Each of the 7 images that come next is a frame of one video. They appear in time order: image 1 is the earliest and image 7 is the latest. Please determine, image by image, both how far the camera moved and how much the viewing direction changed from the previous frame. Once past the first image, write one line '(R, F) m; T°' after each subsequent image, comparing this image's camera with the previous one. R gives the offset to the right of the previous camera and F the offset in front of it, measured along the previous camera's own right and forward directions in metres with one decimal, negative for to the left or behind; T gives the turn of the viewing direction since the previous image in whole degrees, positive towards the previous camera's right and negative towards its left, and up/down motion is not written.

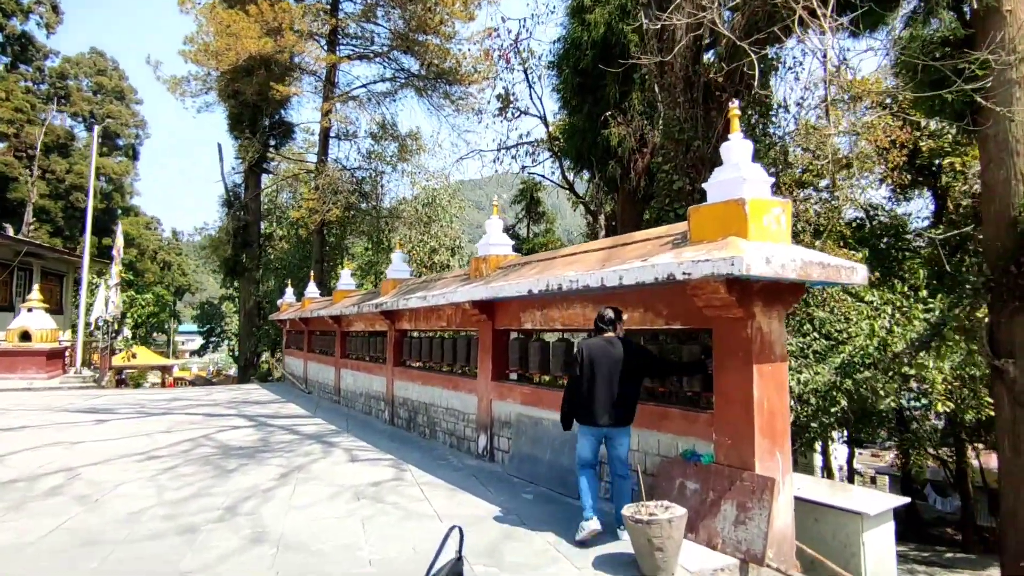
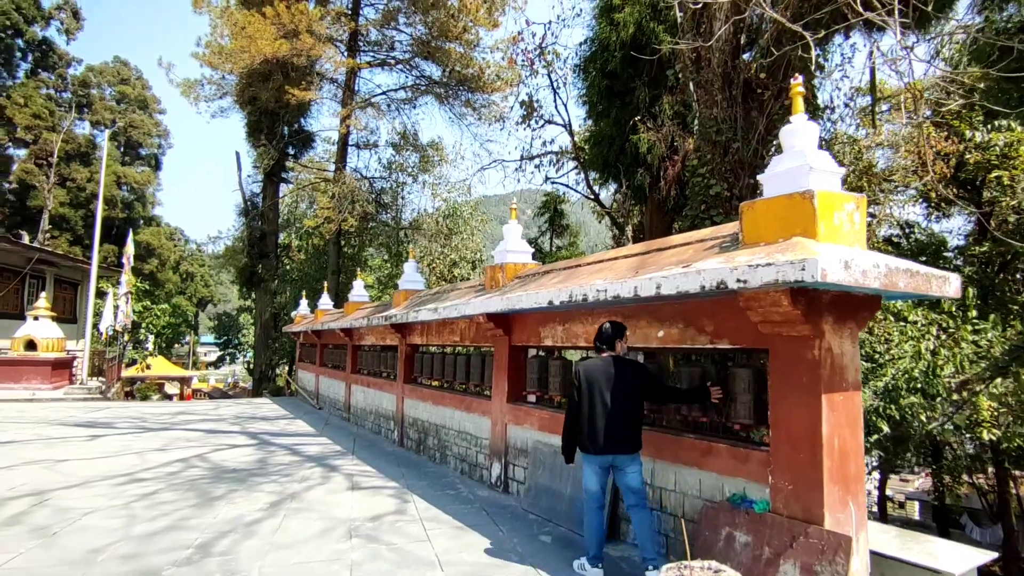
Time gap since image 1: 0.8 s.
(0.0, +0.6) m; -2°
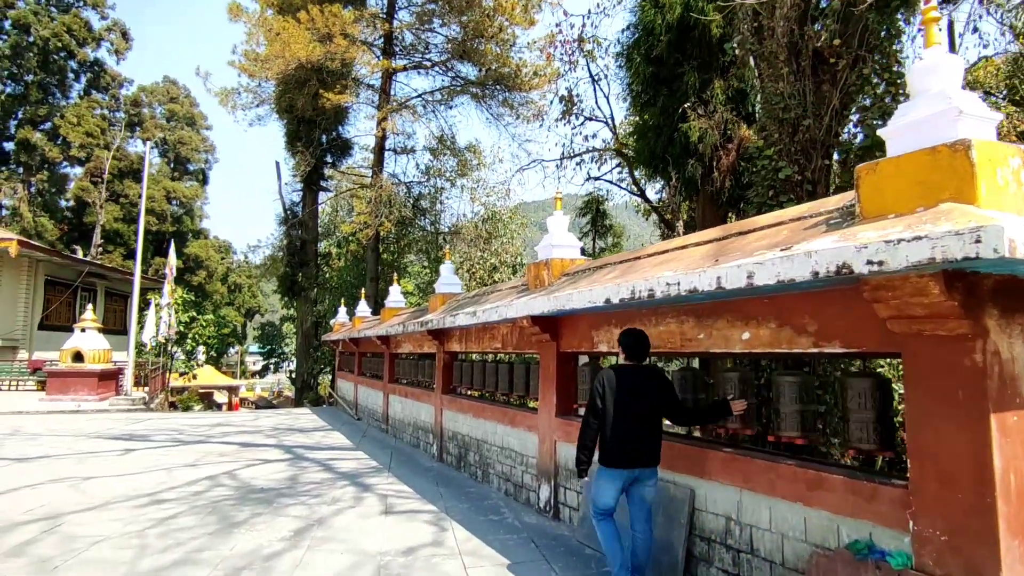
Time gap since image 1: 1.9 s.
(-0.1, +0.6) m; -4°
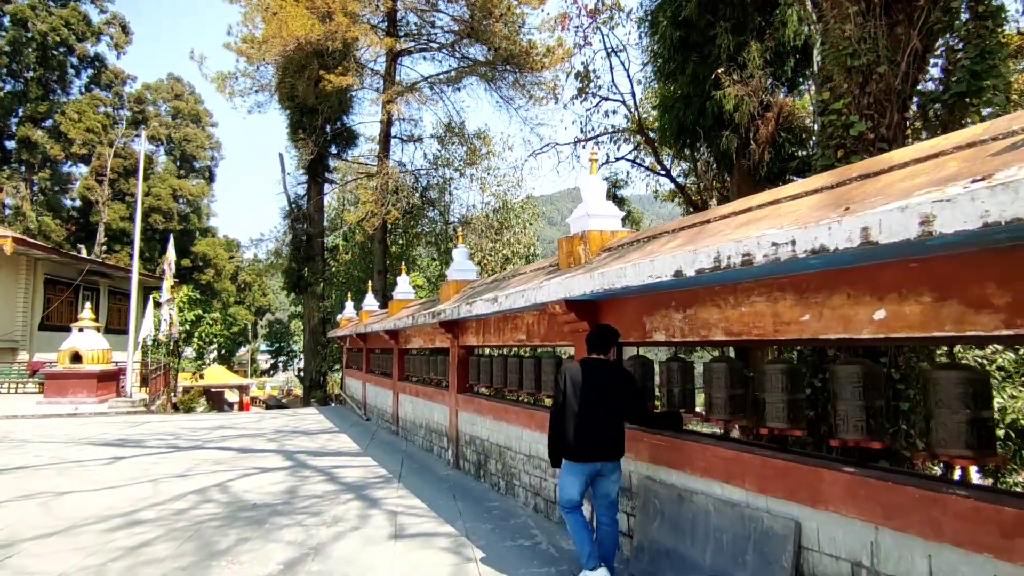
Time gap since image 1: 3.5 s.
(-0.2, +0.9) m; -1°
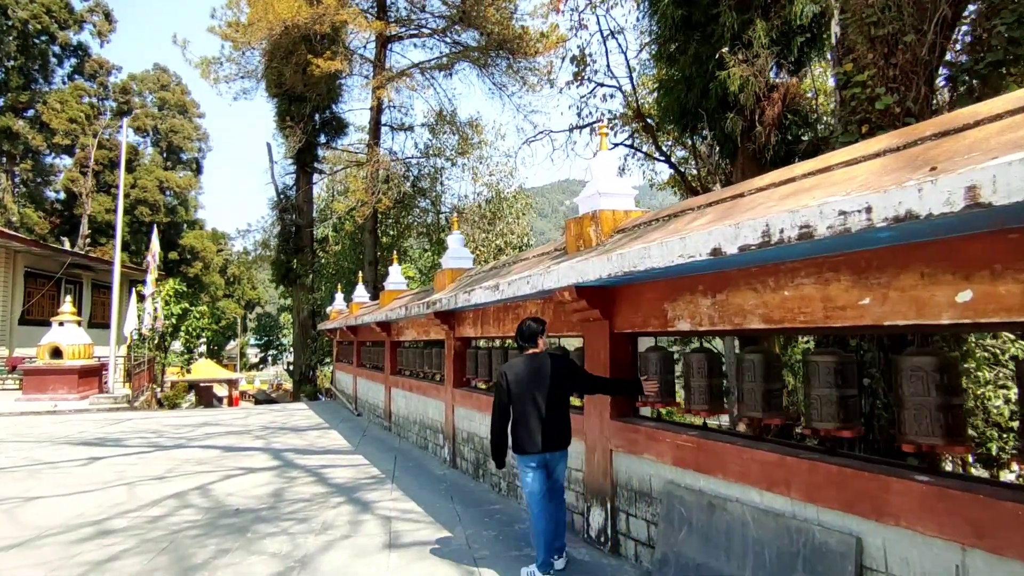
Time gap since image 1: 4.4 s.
(-0.1, +0.4) m; +1°
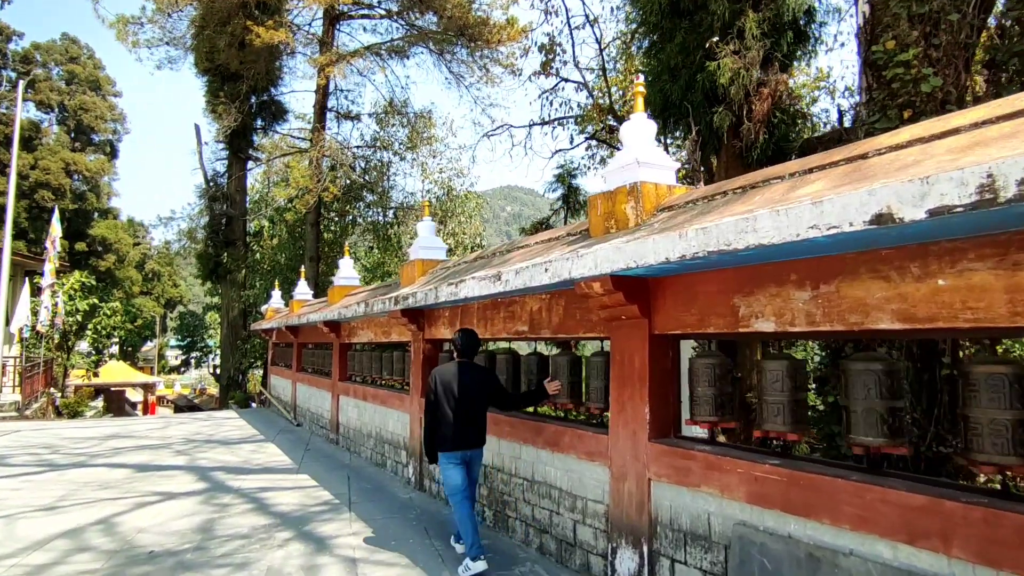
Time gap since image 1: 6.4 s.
(-0.4, +0.8) m; +6°
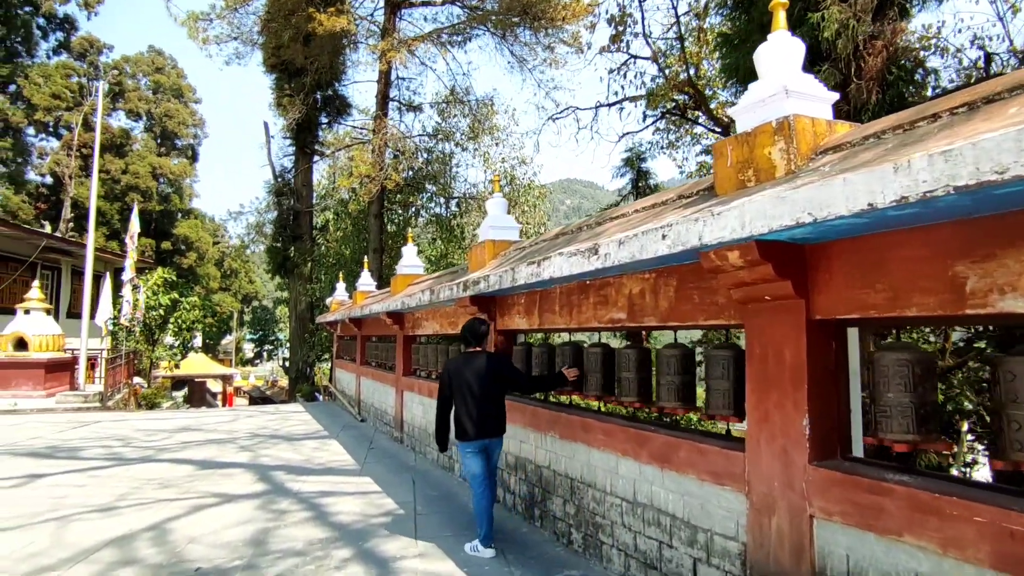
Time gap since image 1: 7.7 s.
(-0.2, +0.7) m; -6°
